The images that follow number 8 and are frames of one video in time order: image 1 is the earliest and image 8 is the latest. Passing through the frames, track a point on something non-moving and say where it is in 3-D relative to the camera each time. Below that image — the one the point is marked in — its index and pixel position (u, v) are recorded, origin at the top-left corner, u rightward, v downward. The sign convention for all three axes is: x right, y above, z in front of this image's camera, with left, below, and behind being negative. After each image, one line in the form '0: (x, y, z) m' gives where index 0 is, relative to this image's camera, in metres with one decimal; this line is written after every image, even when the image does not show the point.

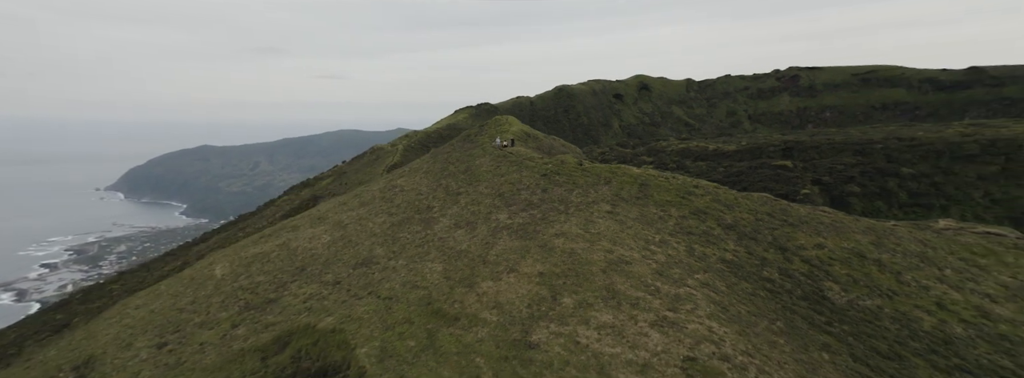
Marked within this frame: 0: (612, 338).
0: (+4.8, -7.0, +19.9) m
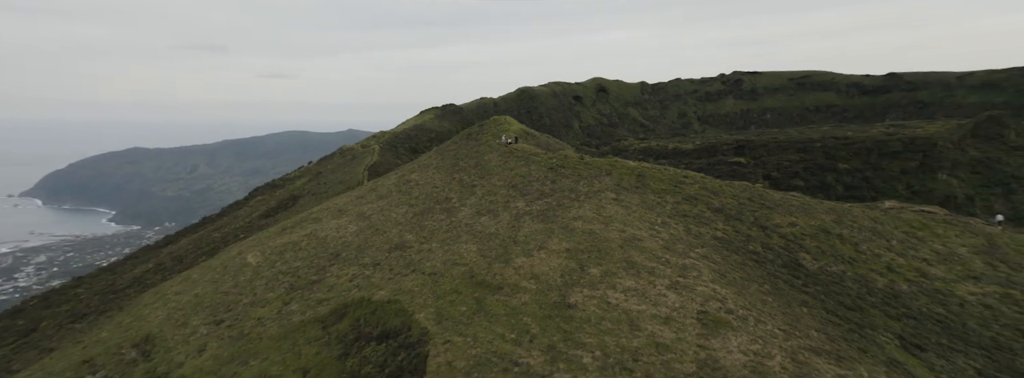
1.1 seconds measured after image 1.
0: (+7.2, -6.2, +24.0) m
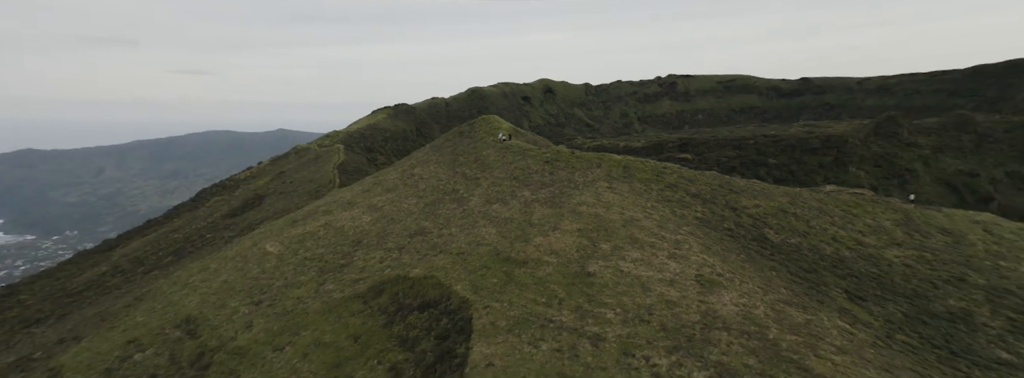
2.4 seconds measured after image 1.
0: (+8.9, -5.2, +28.6) m
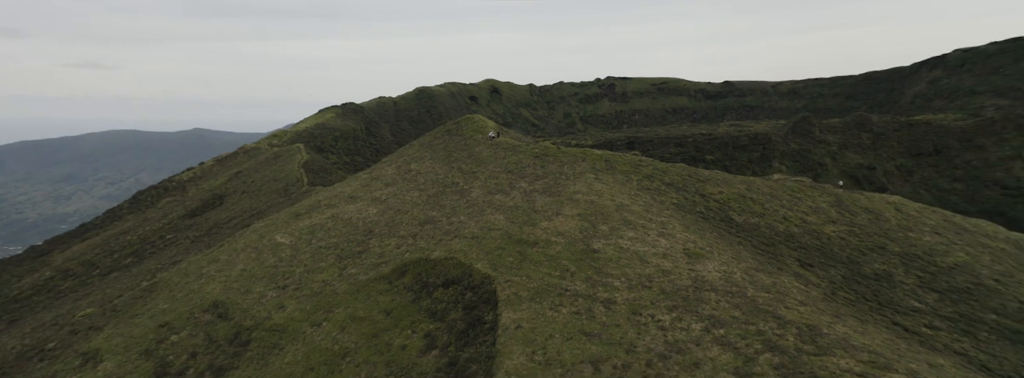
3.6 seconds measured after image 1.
0: (+9.9, -4.3, +32.9) m
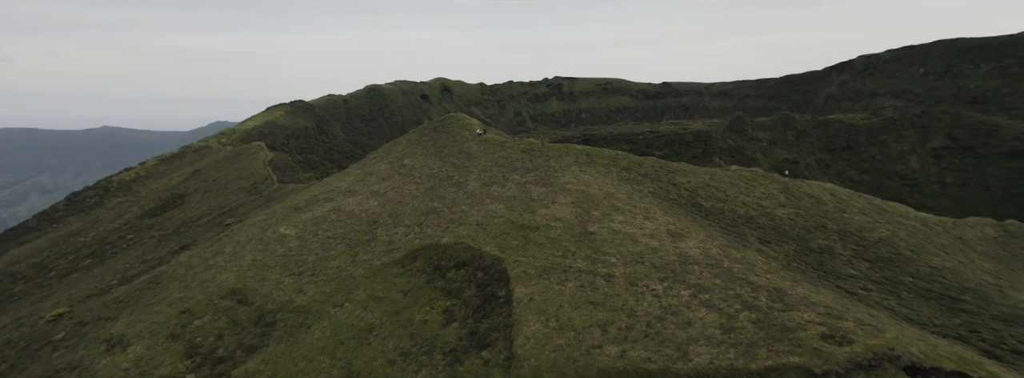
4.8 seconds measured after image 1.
0: (+10.2, -3.3, +36.8) m
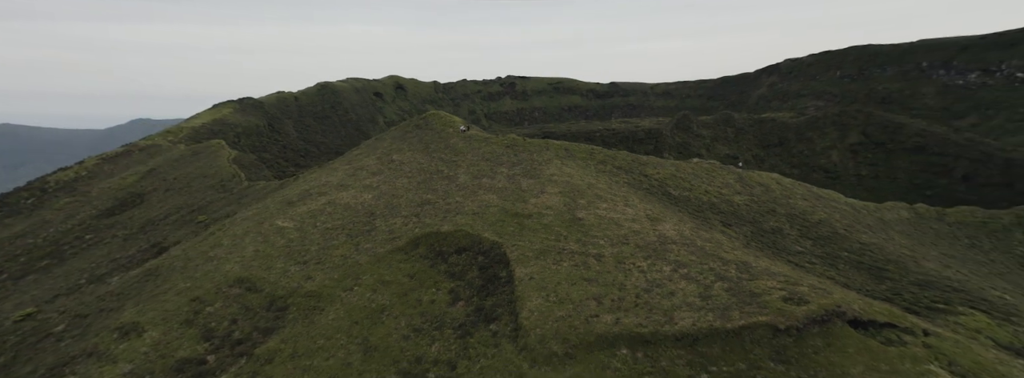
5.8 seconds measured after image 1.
0: (+9.6, -2.3, +40.2) m
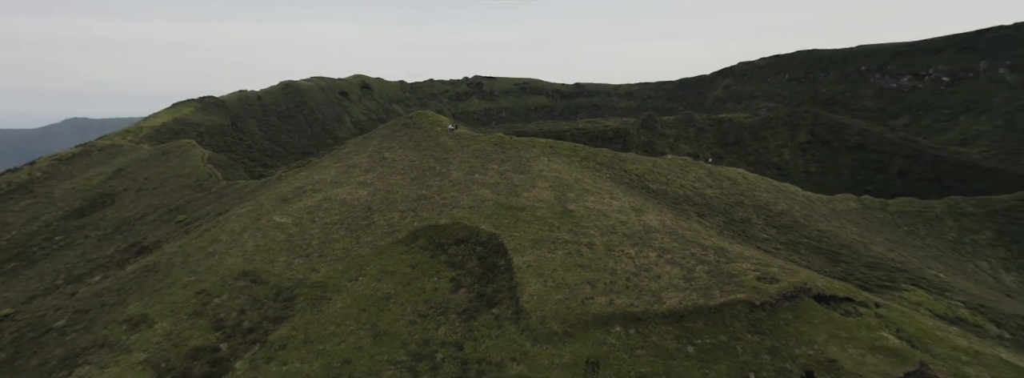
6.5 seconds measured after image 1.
0: (+9.0, -1.7, +42.8) m
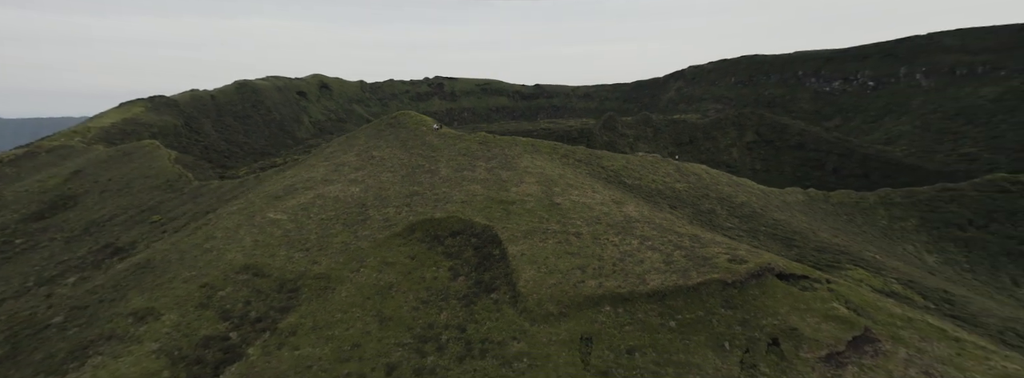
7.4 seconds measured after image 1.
0: (+7.9, -1.1, +45.6) m
